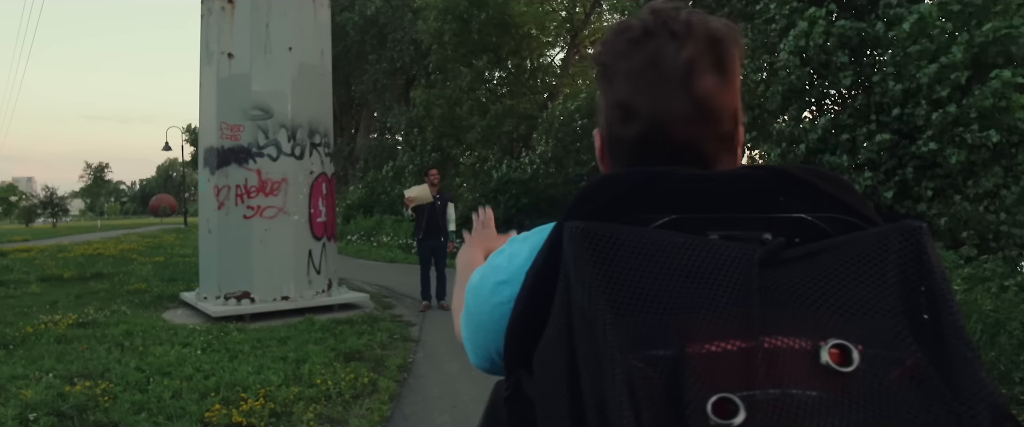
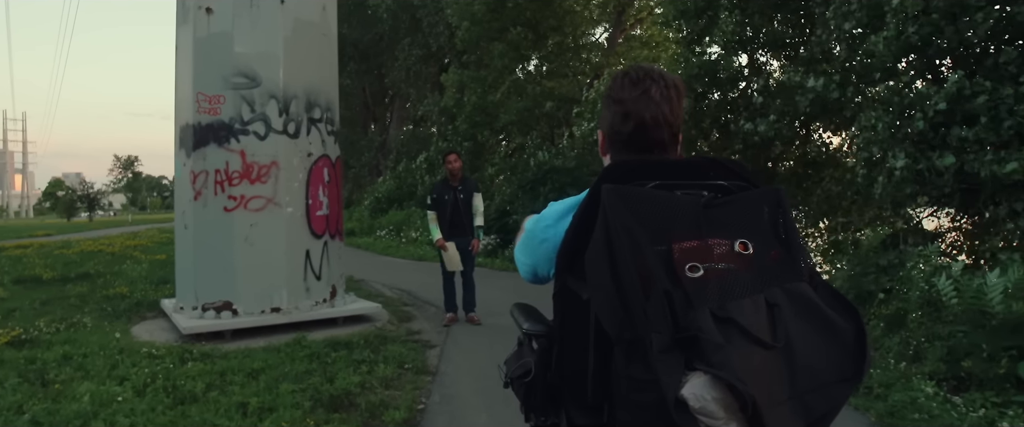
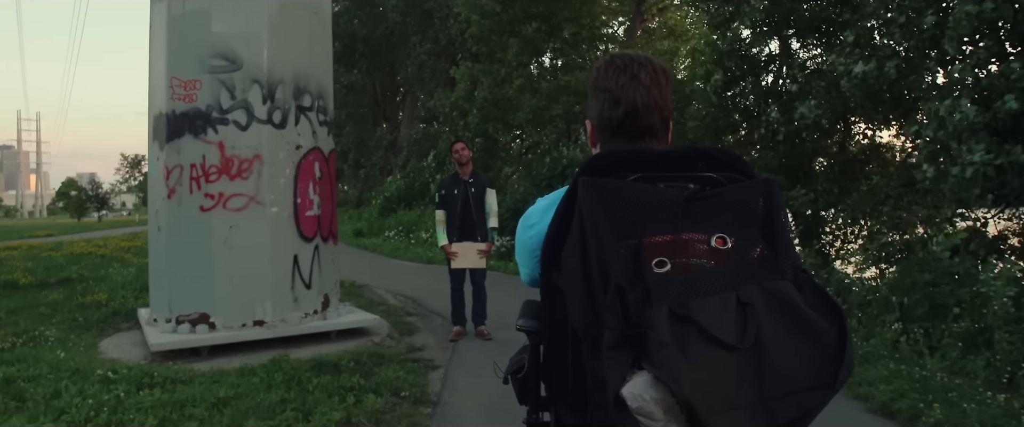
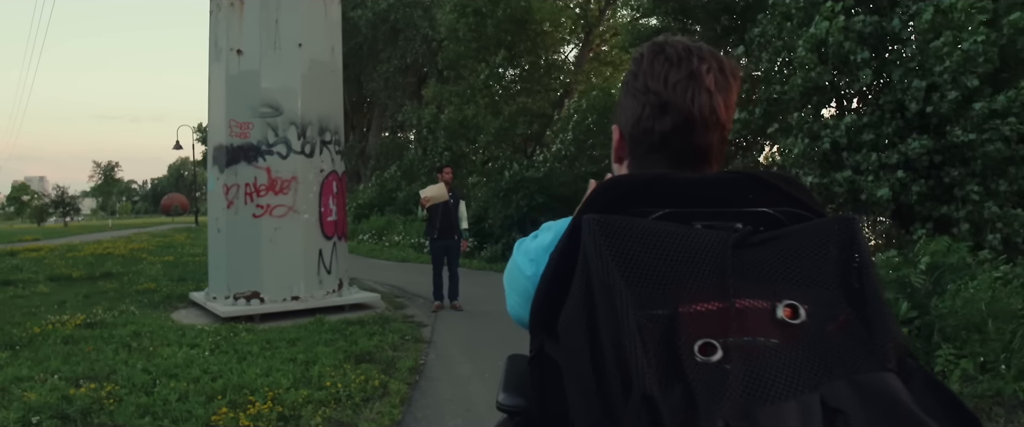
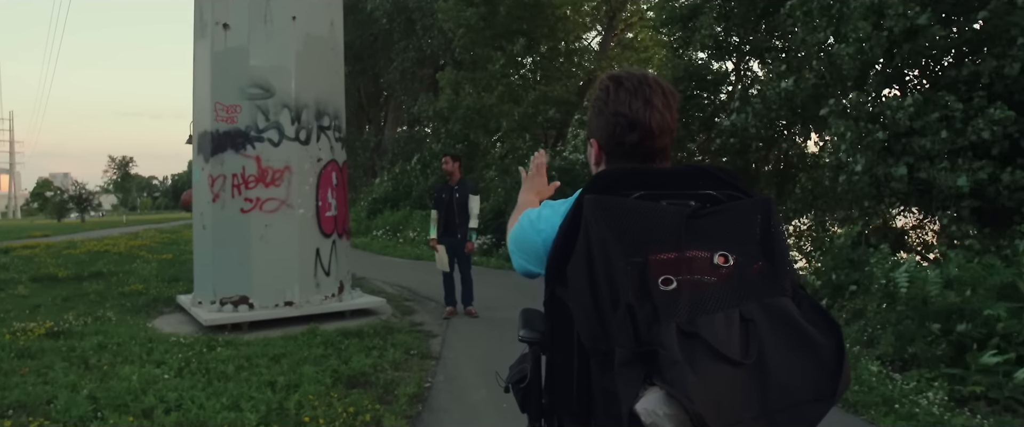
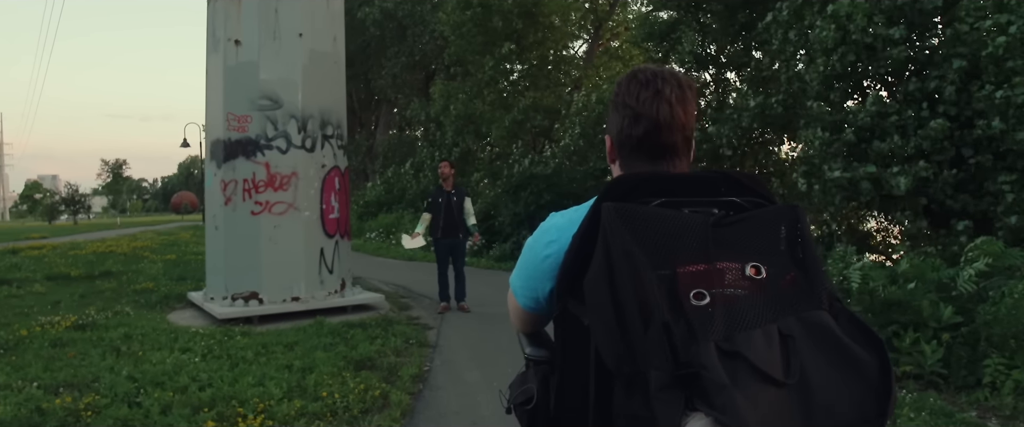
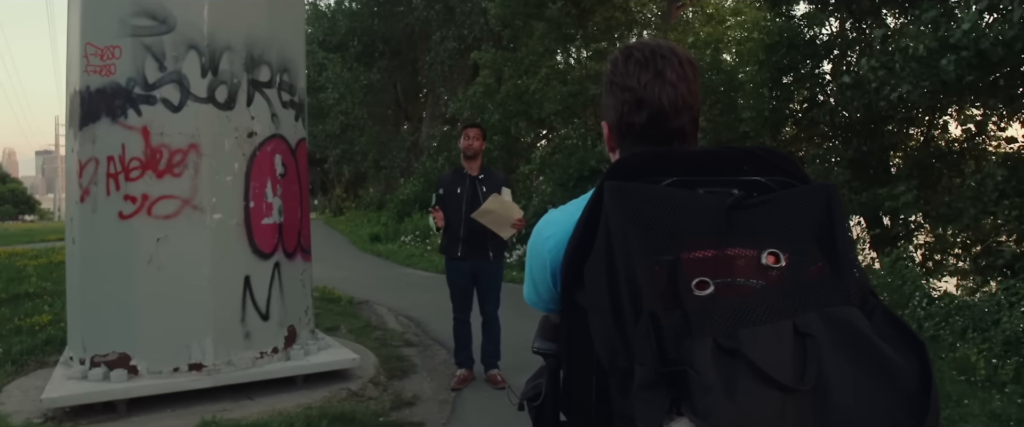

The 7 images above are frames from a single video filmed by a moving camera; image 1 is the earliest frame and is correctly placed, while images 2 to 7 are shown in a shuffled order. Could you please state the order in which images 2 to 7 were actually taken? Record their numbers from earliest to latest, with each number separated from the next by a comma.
4, 6, 5, 2, 3, 7
